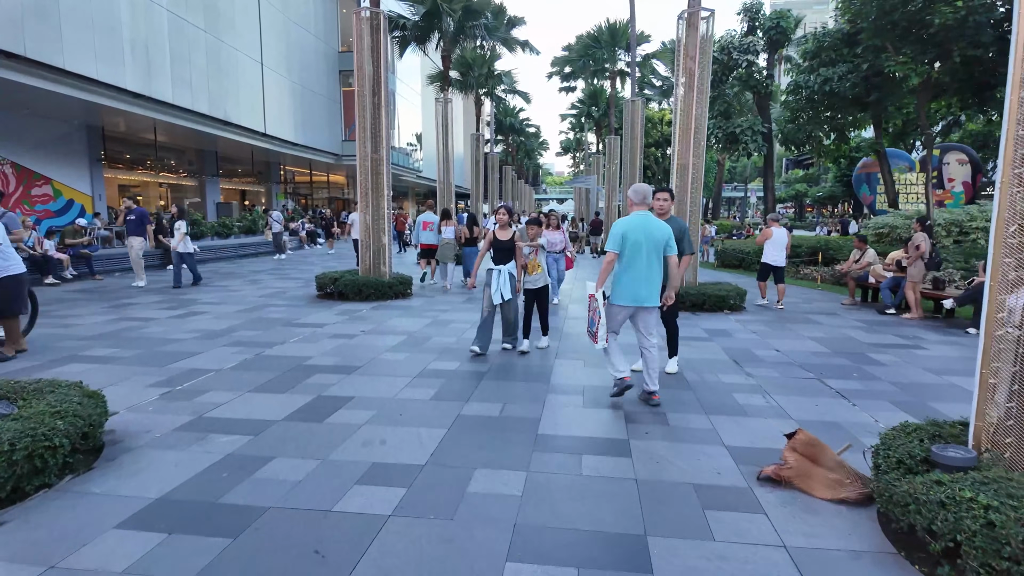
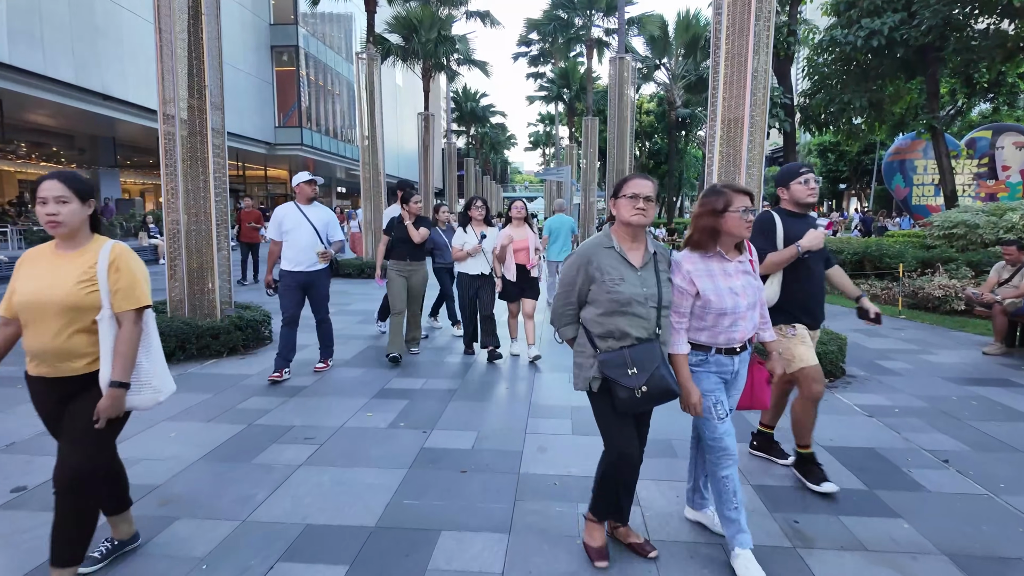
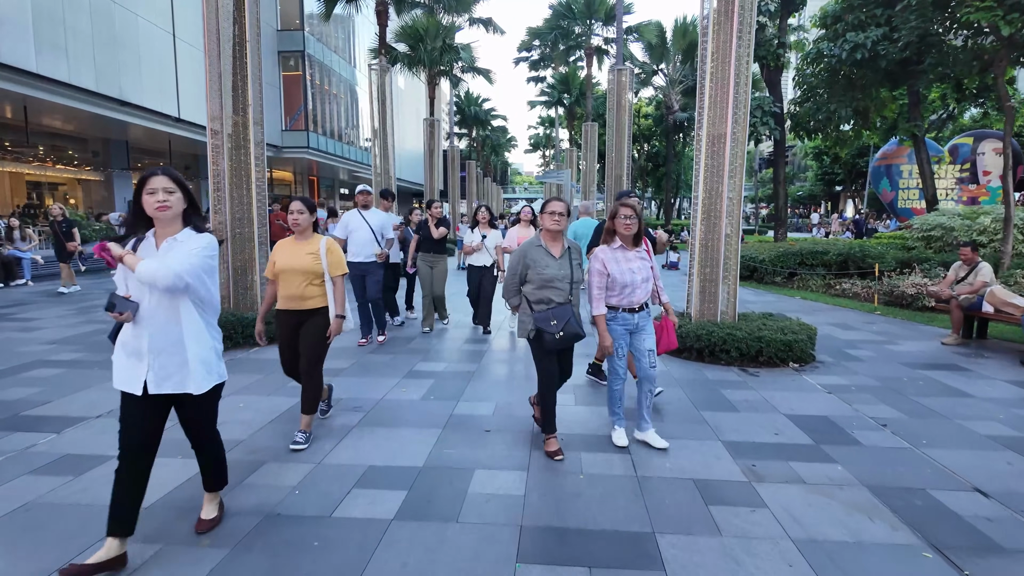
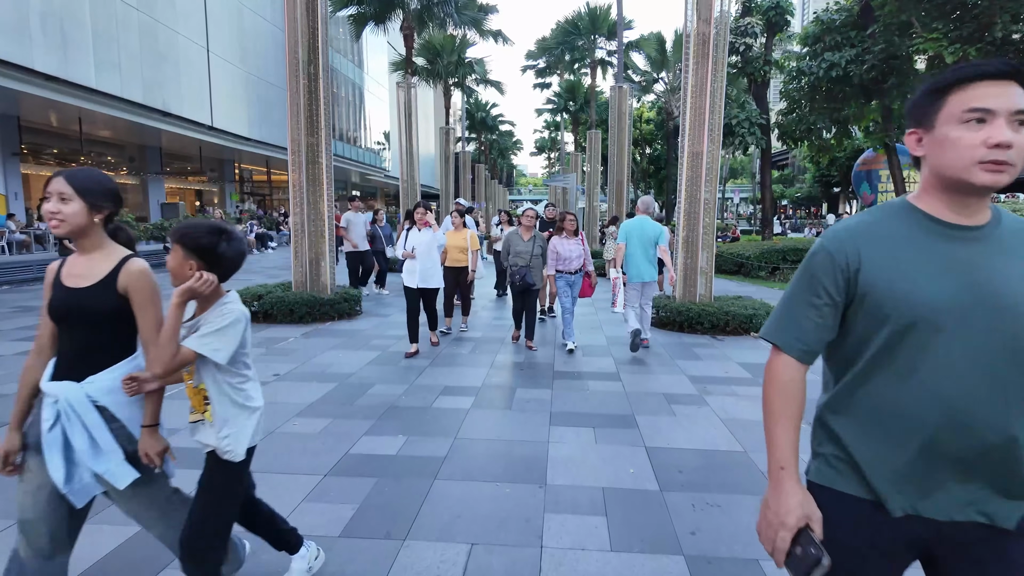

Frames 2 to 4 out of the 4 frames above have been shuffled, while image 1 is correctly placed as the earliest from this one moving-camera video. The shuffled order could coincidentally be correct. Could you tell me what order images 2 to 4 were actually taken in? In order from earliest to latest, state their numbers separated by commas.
4, 3, 2
